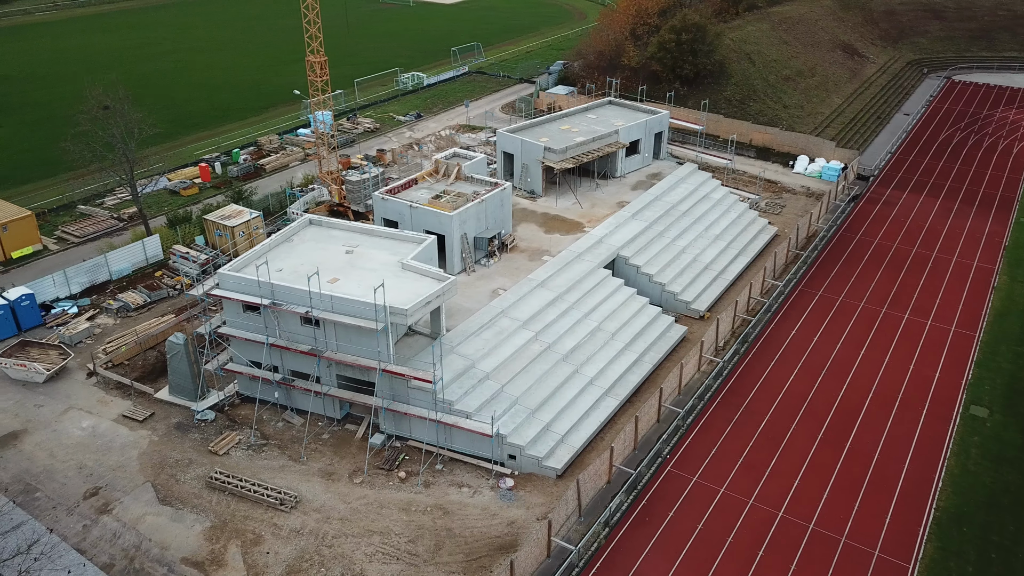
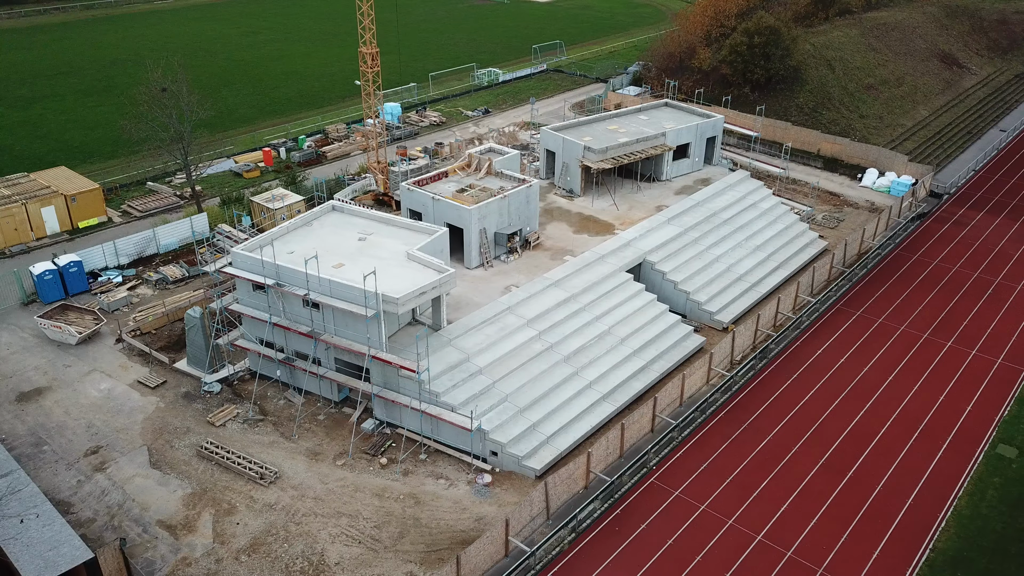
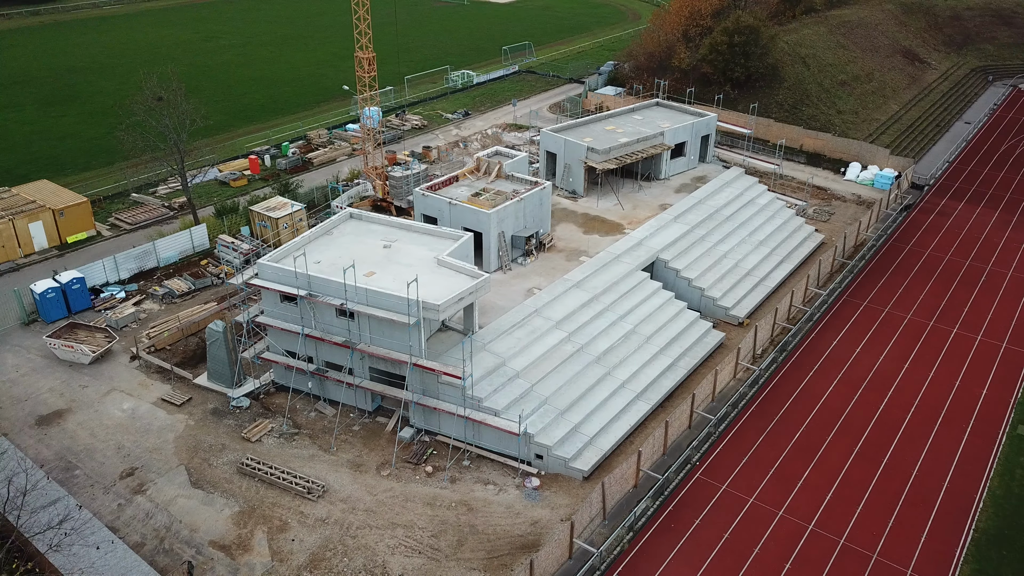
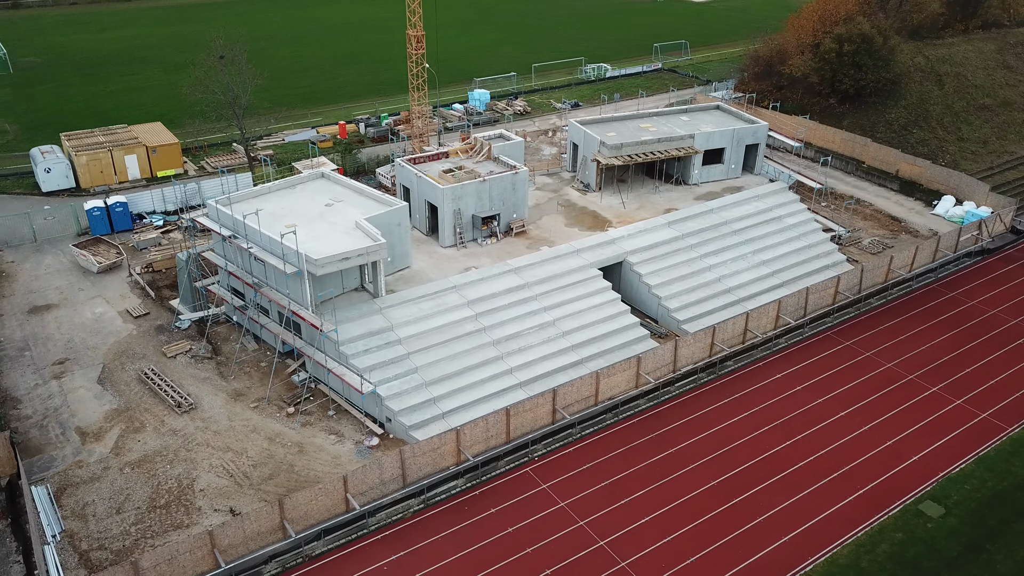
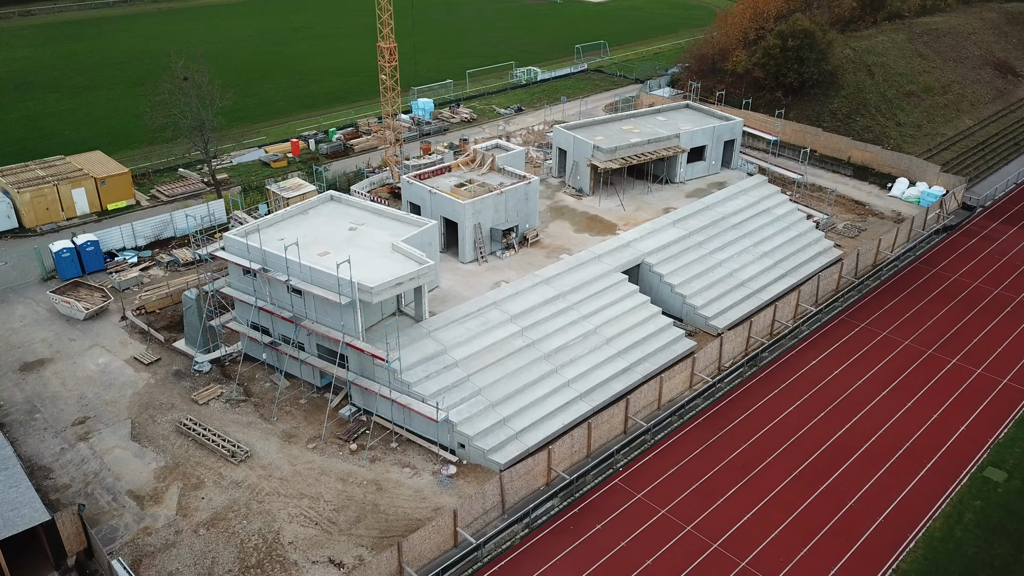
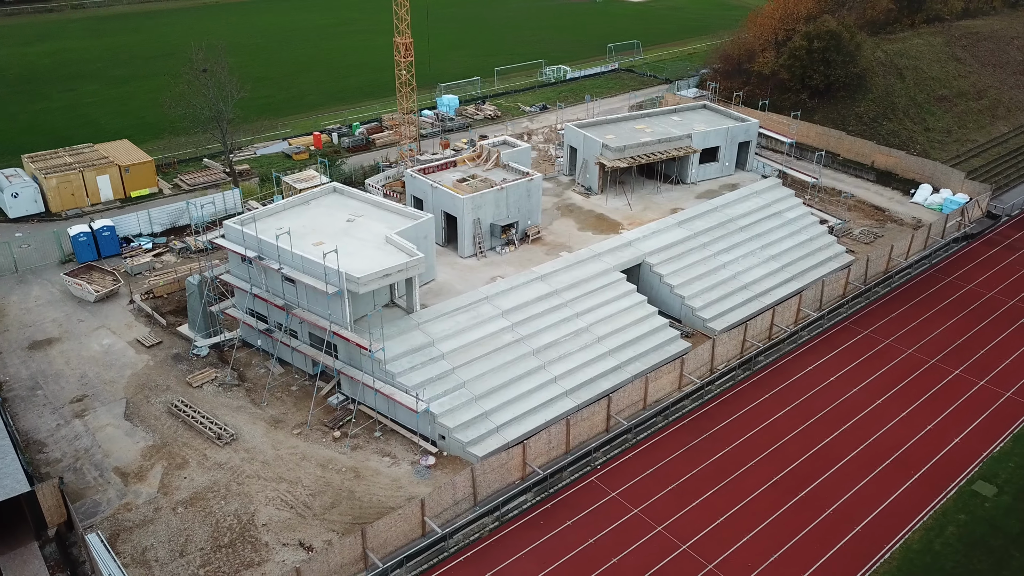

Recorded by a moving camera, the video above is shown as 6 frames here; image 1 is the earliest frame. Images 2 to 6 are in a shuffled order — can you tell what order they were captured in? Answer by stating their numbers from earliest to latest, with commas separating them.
3, 2, 5, 6, 4
